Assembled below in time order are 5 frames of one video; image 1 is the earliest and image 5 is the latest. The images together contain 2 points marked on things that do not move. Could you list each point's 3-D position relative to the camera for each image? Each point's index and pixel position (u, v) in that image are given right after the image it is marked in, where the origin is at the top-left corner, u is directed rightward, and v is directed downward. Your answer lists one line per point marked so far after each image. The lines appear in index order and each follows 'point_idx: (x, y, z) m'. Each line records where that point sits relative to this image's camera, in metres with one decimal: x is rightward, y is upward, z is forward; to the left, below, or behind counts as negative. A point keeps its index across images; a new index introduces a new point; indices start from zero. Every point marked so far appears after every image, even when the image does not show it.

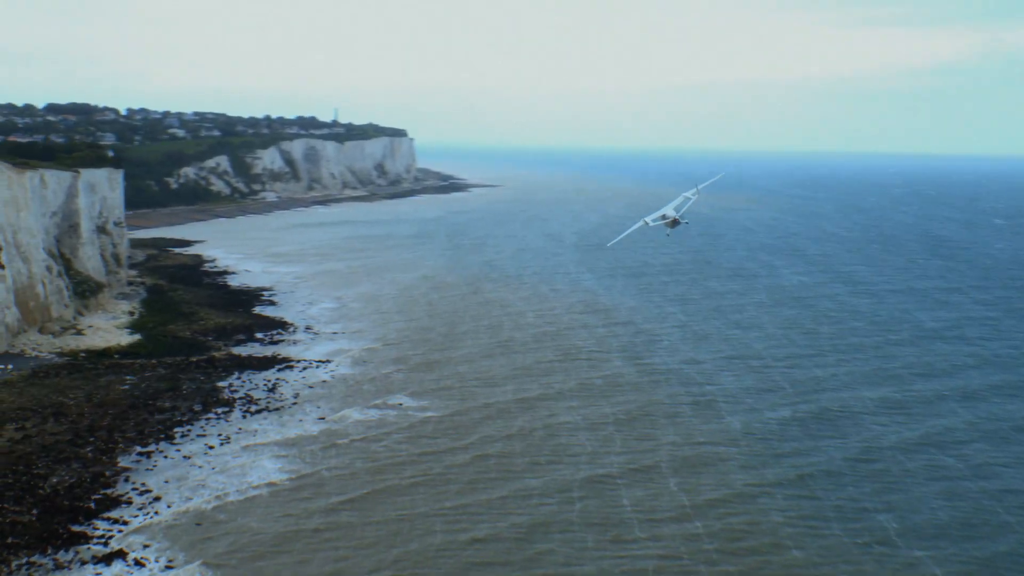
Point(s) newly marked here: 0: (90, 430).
0: (-5.6, -1.9, +17.9) m
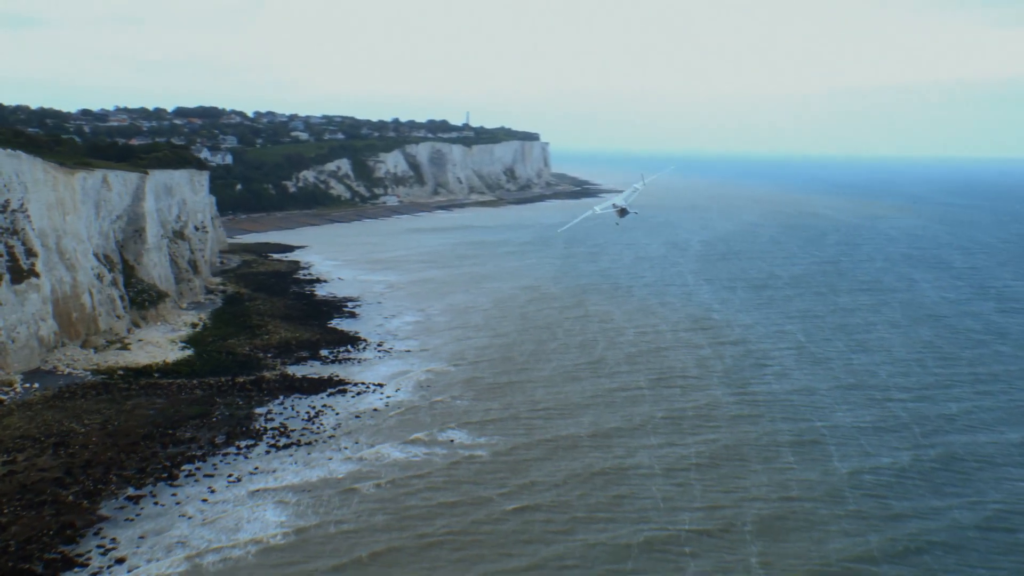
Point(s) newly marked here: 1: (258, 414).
0: (-4.9, -2.1, +15.7) m
1: (-3.6, -1.8, +19.1) m
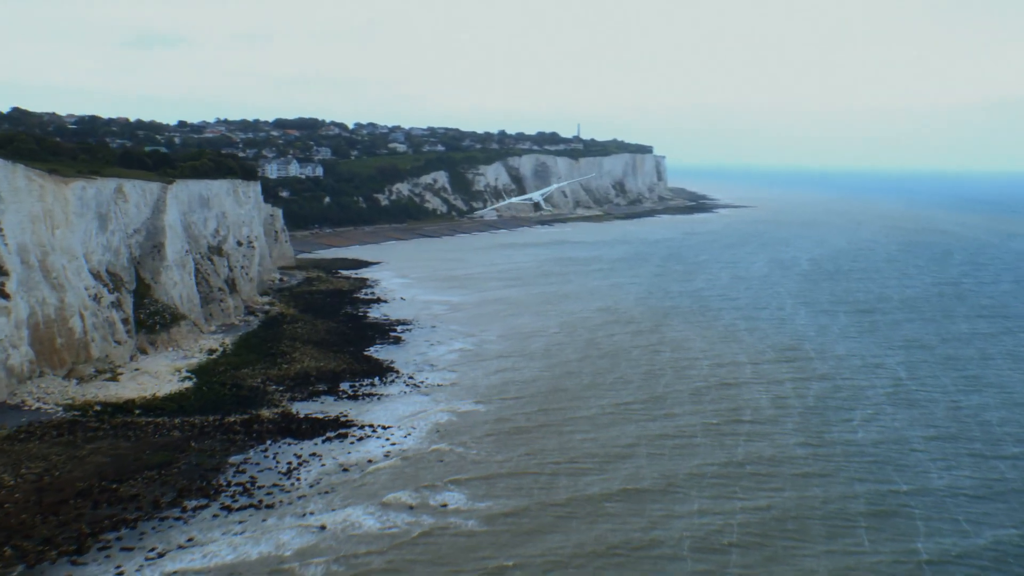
0: (-5.0, -2.3, +13.0) m
1: (-3.4, -2.1, +16.2) m
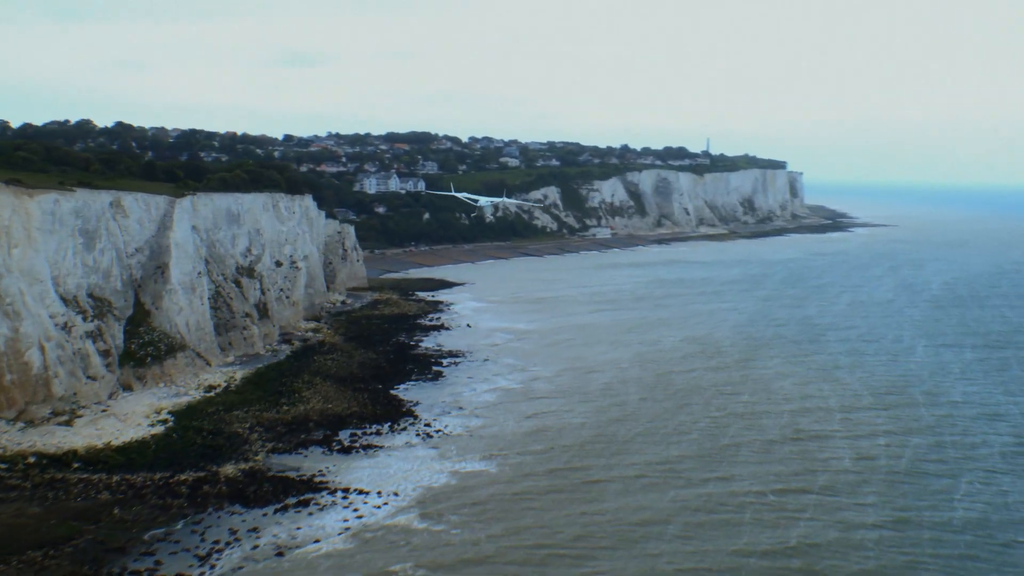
0: (-5.6, -2.6, +10.1) m
1: (-3.6, -2.4, +13.2) m
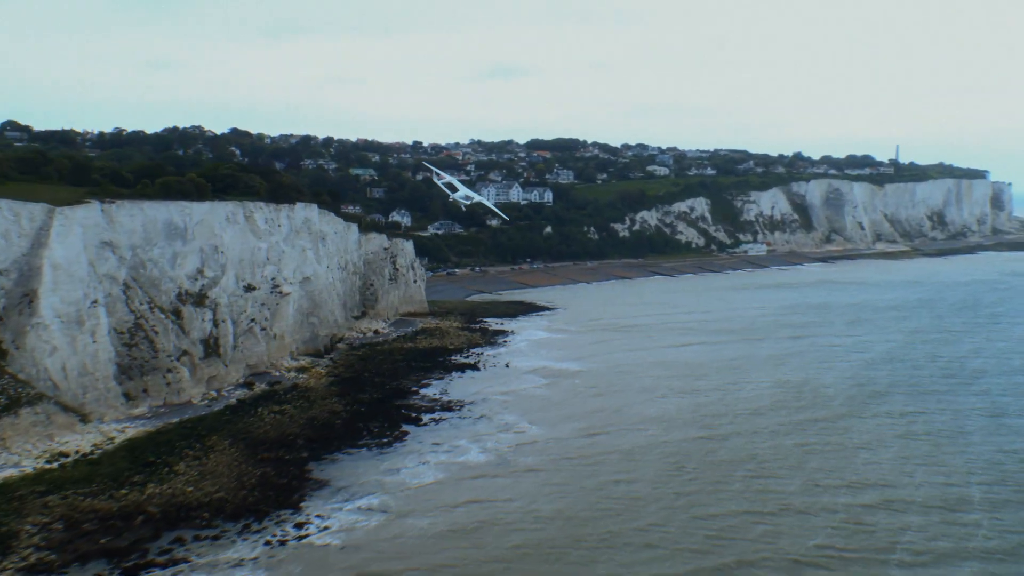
0: (-7.9, -2.9, +5.3) m
1: (-5.4, -2.8, +8.0) m
